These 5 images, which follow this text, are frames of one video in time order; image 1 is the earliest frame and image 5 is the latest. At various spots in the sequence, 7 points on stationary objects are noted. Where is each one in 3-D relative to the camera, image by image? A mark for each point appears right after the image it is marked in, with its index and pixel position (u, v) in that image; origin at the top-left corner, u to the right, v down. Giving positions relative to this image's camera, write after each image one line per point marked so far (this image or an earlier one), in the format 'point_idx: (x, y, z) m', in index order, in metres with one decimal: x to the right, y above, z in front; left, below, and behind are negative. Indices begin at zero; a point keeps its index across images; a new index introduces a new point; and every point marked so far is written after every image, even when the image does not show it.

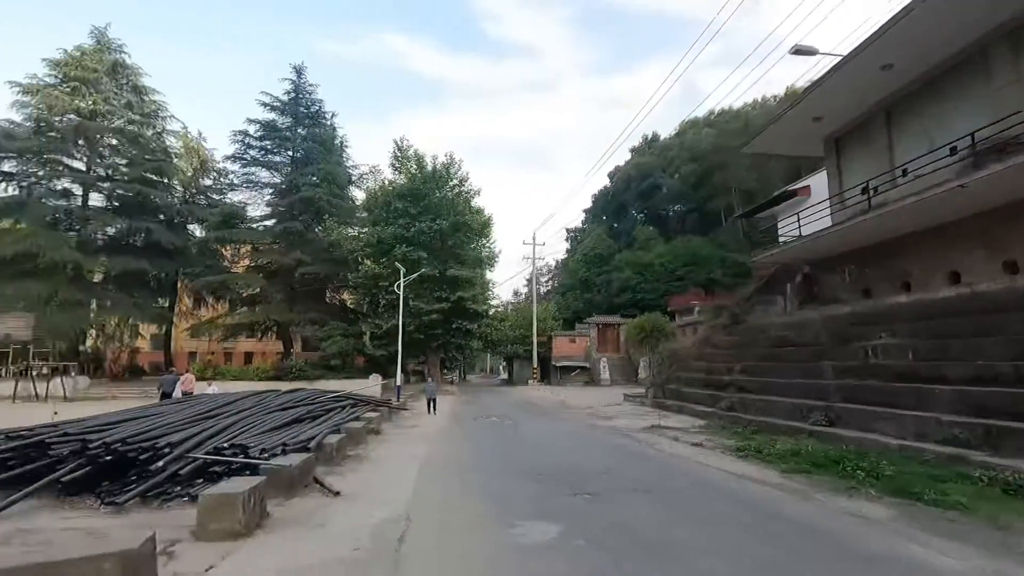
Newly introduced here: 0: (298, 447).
0: (-3.0, -2.2, +7.6) m
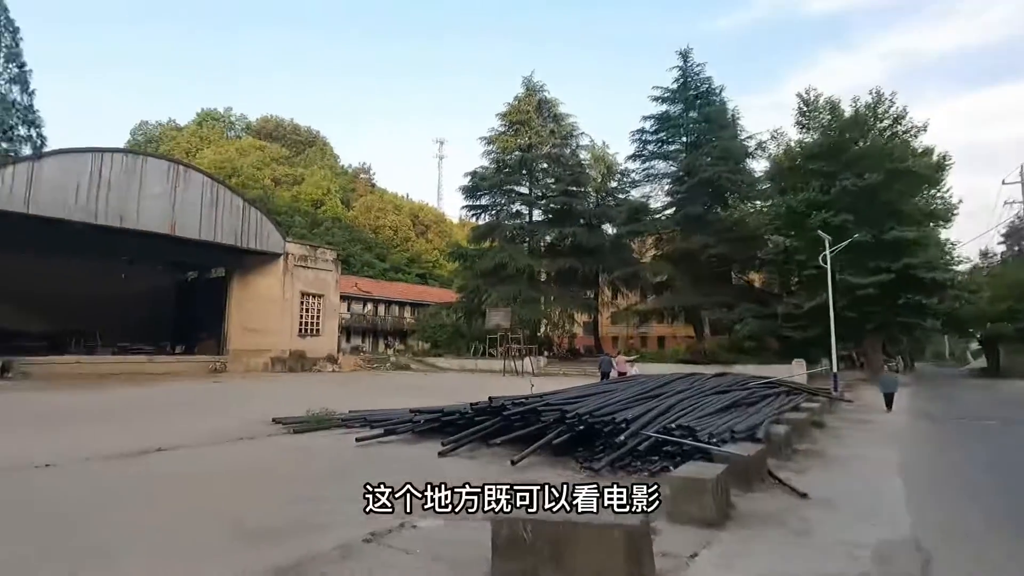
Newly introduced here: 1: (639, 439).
0: (+3.1, -1.9, +7.1) m
1: (+1.6, -1.9, +6.6) m
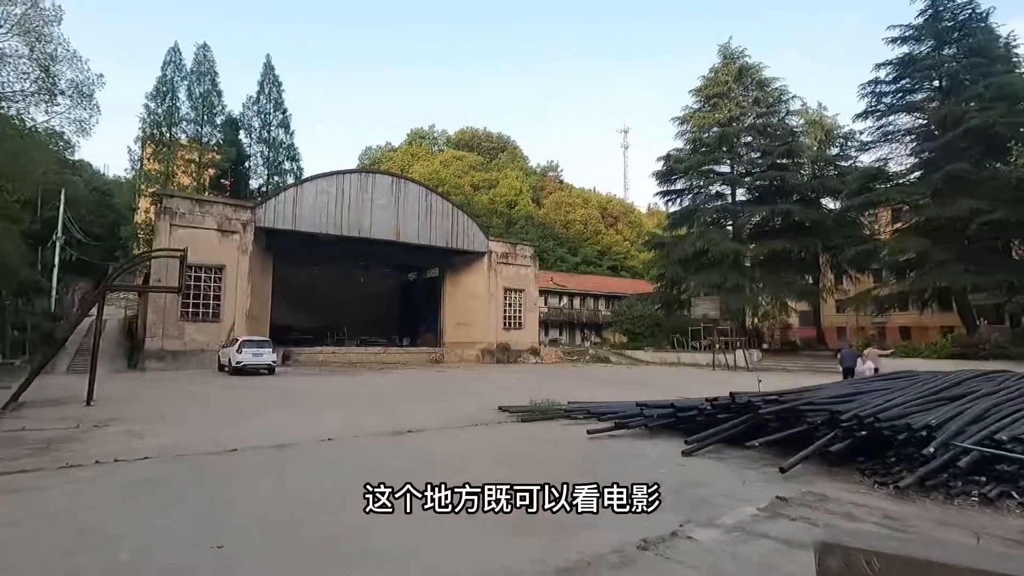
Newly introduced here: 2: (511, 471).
0: (+5.8, -1.6, +5.0) m
1: (+4.2, -1.6, +5.1) m
2: (0.0, -2.0, +6.0) m
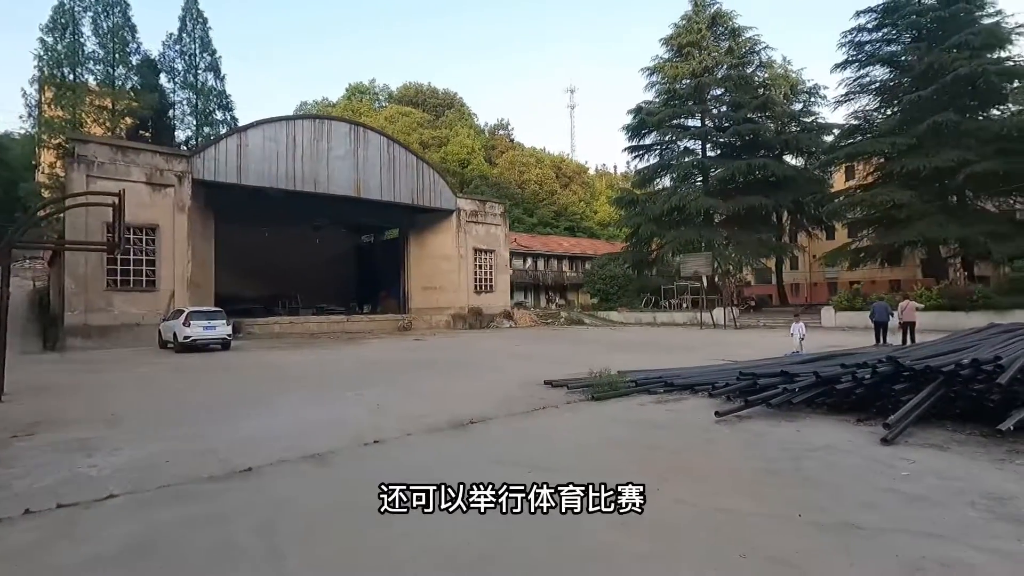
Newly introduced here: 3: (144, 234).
0: (+7.2, -1.0, +3.8) m
1: (+5.6, -1.0, +3.7) m
2: (+1.3, -1.5, +4.2) m
3: (-13.6, +2.0, +19.8) m
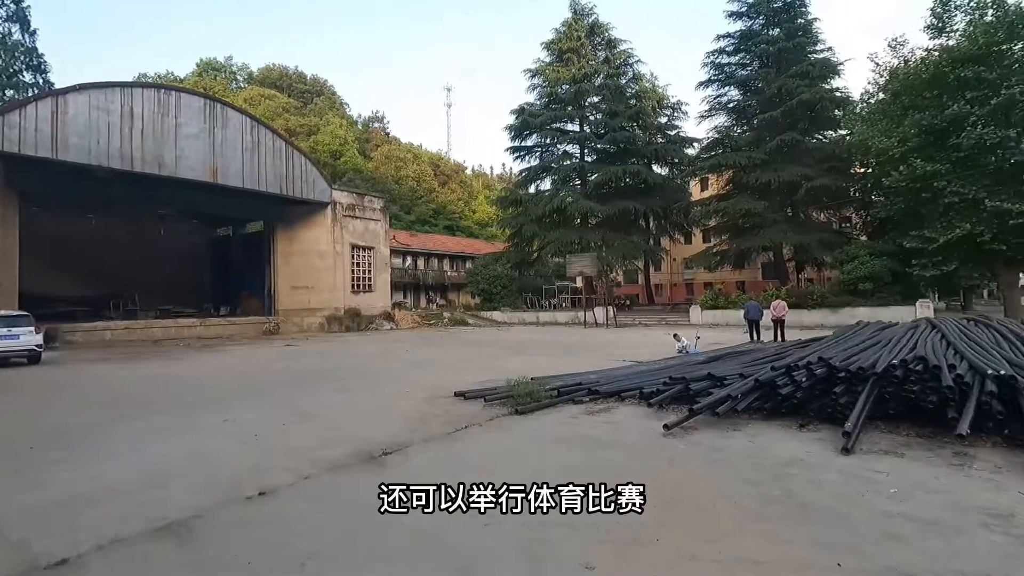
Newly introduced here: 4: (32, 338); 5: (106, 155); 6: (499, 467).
0: (+6.8, -1.0, +4.5) m
1: (+5.3, -1.0, +4.1) m
2: (+1.0, -1.5, +3.5) m
3: (-17.1, +2.1, +15.3) m
4: (-12.4, -1.3, +13.8) m
5: (-14.4, +4.7, +19.0) m
6: (-0.1, -1.6, +4.6) m
